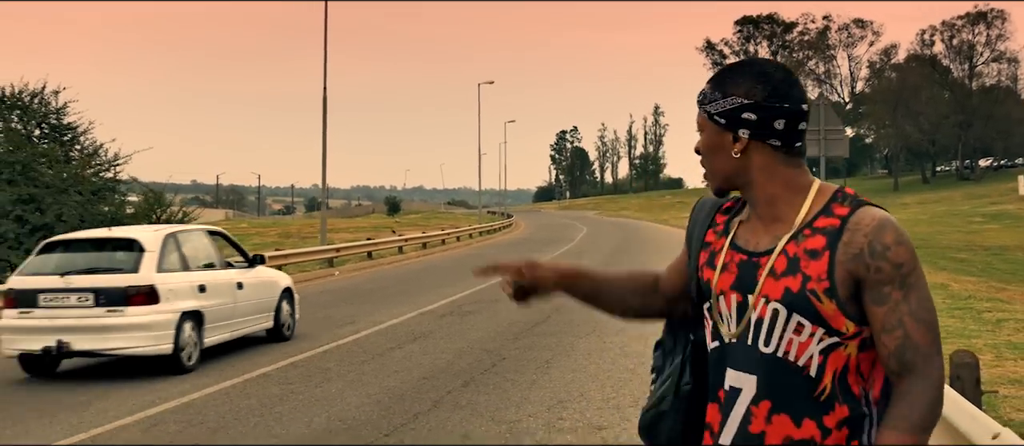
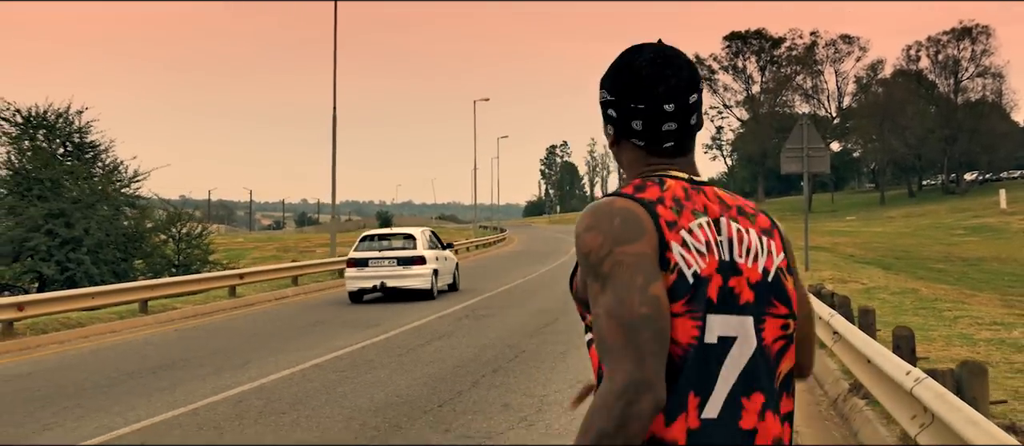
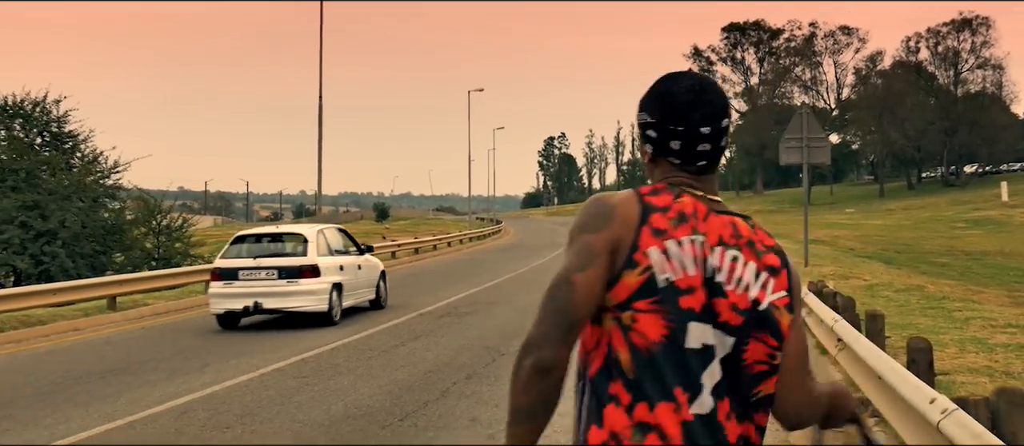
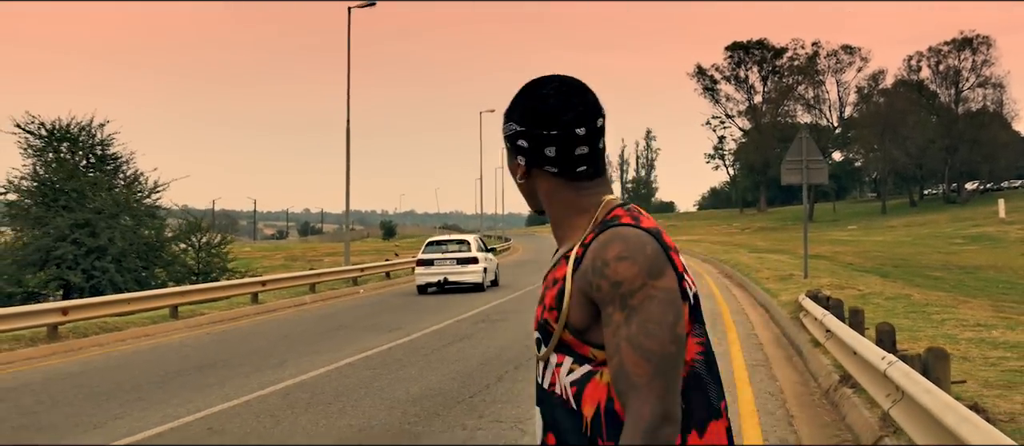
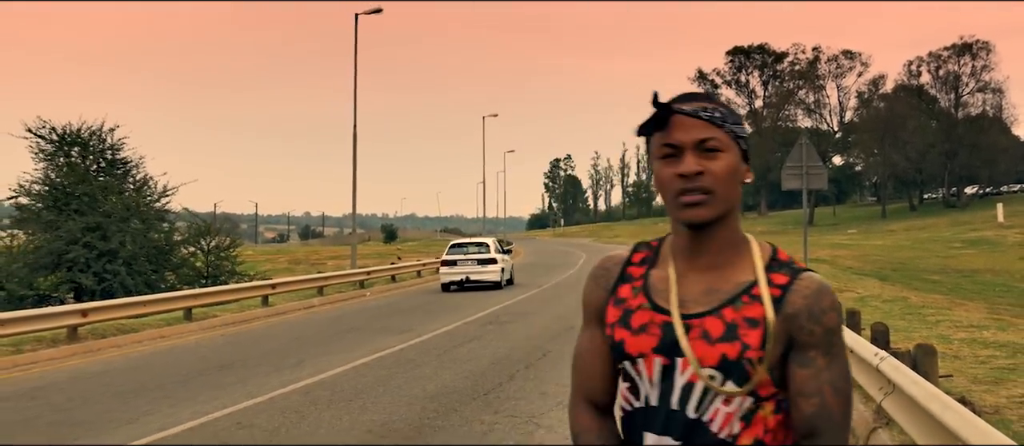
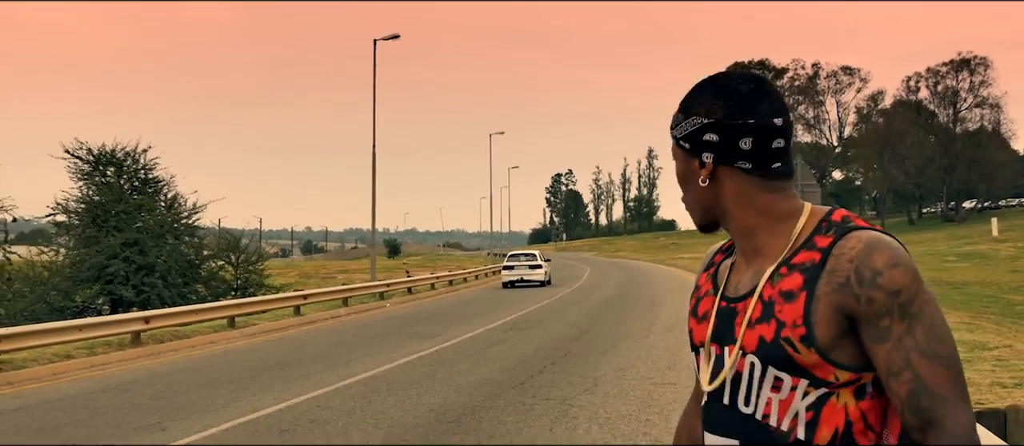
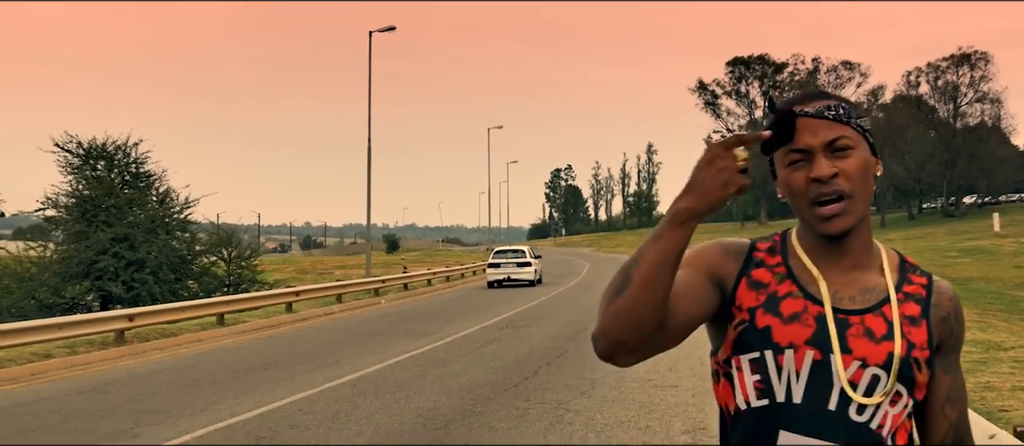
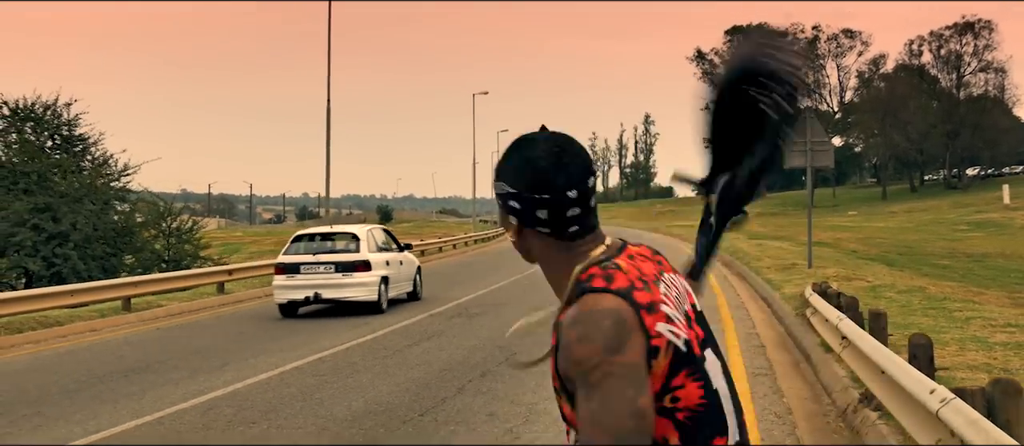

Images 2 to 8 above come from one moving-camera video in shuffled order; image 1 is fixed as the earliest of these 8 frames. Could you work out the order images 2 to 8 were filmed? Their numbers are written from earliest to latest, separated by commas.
3, 8, 2, 4, 5, 7, 6
